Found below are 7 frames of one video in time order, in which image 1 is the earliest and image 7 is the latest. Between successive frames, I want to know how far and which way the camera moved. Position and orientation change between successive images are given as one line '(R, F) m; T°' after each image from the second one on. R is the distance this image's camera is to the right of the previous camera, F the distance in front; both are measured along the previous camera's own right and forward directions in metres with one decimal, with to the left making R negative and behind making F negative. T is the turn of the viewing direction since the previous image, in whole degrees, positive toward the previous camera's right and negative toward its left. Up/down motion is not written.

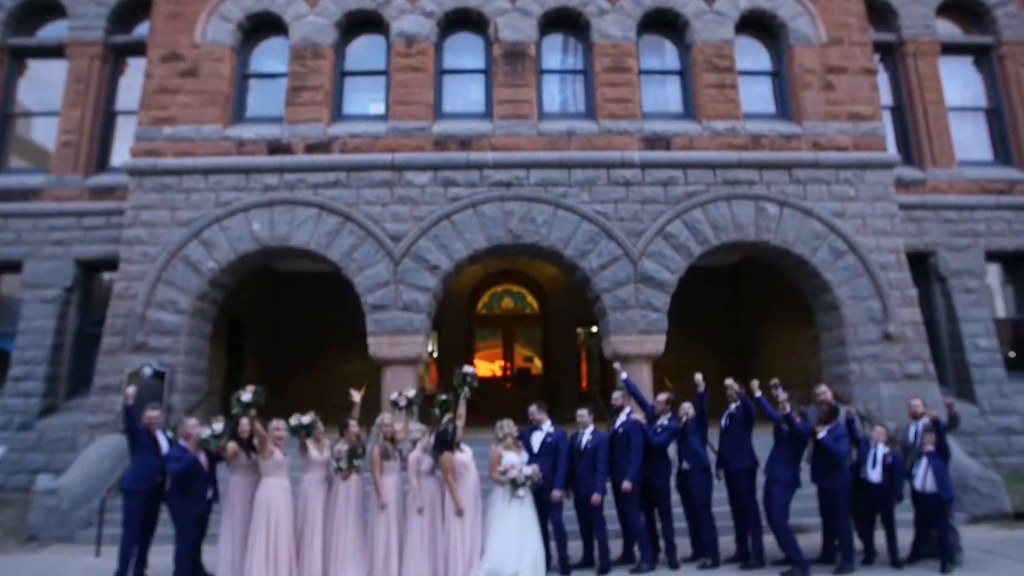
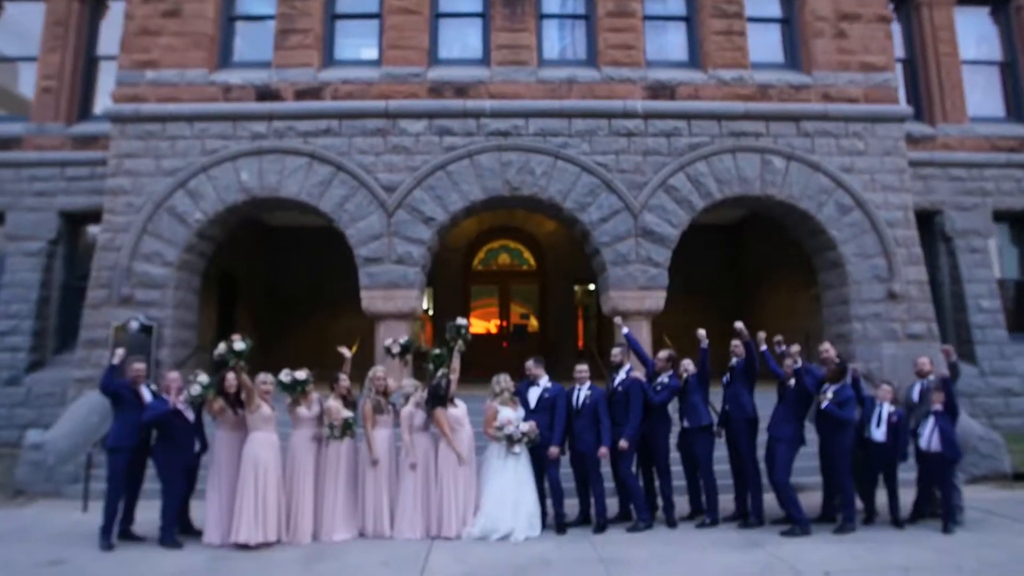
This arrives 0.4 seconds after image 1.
(0.0, +0.4) m; 0°
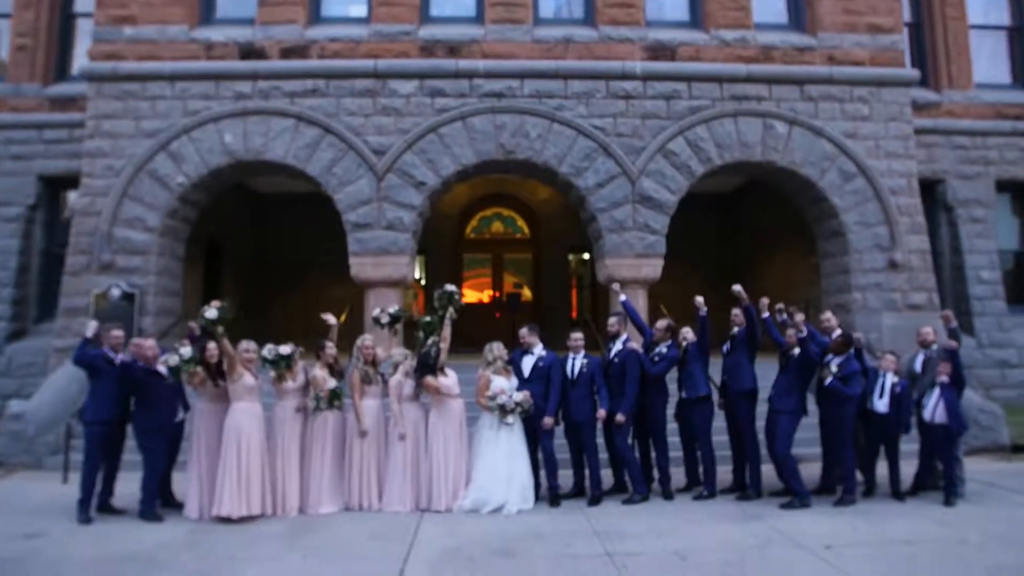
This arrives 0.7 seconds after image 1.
(0.0, +0.3) m; +1°
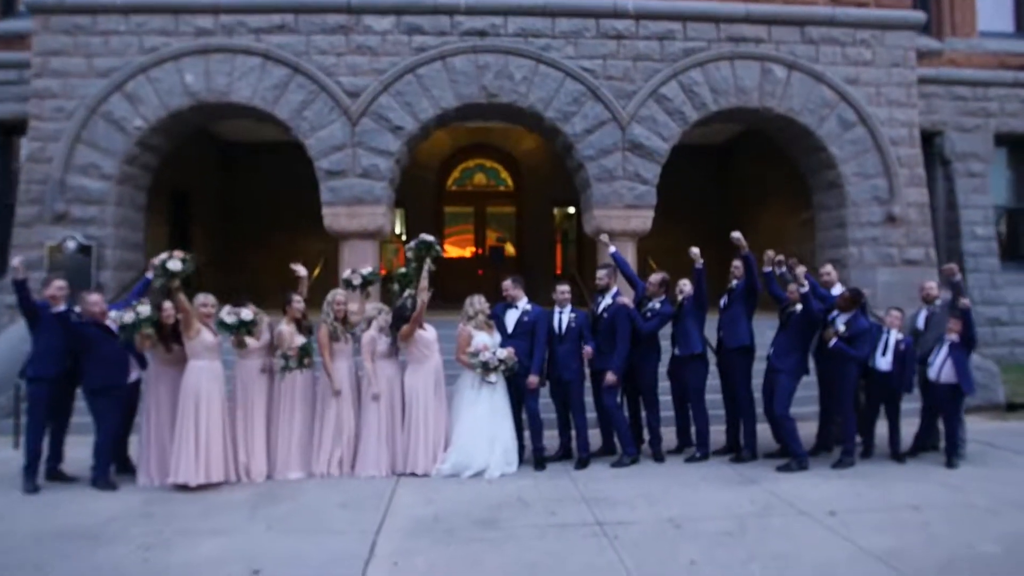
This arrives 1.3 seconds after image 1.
(0.0, +0.6) m; +1°
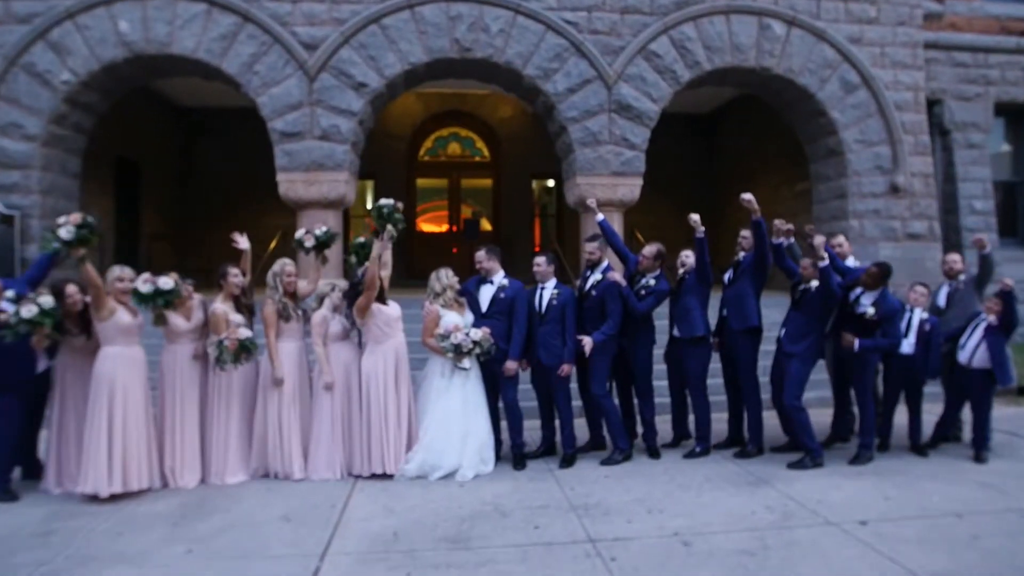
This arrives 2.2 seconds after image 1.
(0.0, +1.1) m; +2°
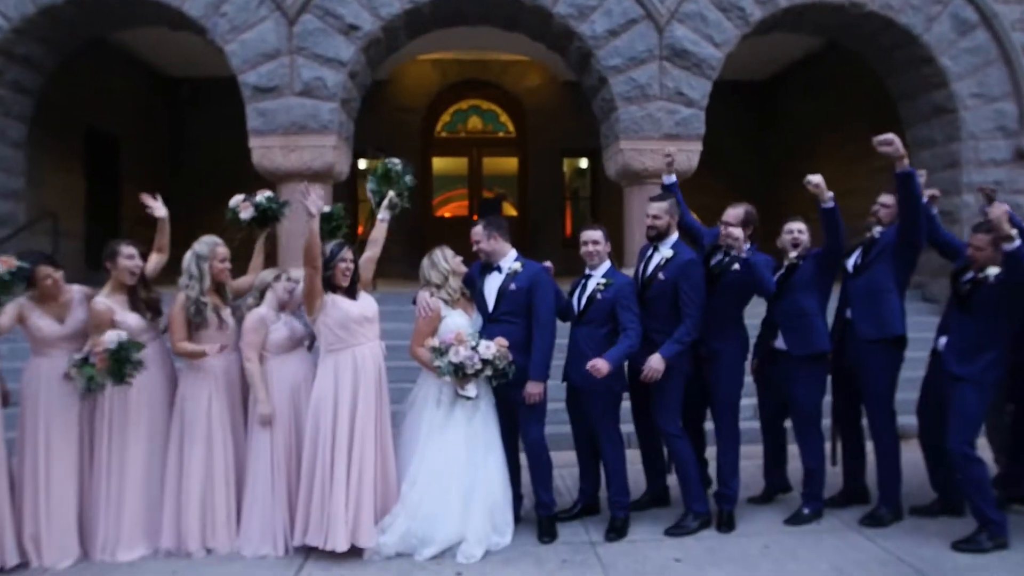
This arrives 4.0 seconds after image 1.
(0.0, +2.2) m; -2°
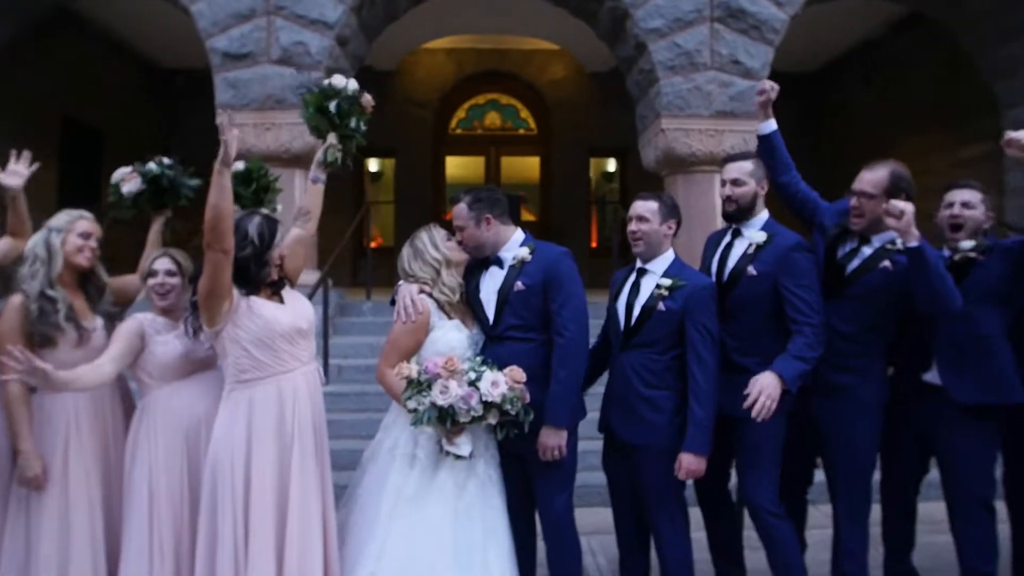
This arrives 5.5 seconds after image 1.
(+0.1, +1.6) m; -2°
